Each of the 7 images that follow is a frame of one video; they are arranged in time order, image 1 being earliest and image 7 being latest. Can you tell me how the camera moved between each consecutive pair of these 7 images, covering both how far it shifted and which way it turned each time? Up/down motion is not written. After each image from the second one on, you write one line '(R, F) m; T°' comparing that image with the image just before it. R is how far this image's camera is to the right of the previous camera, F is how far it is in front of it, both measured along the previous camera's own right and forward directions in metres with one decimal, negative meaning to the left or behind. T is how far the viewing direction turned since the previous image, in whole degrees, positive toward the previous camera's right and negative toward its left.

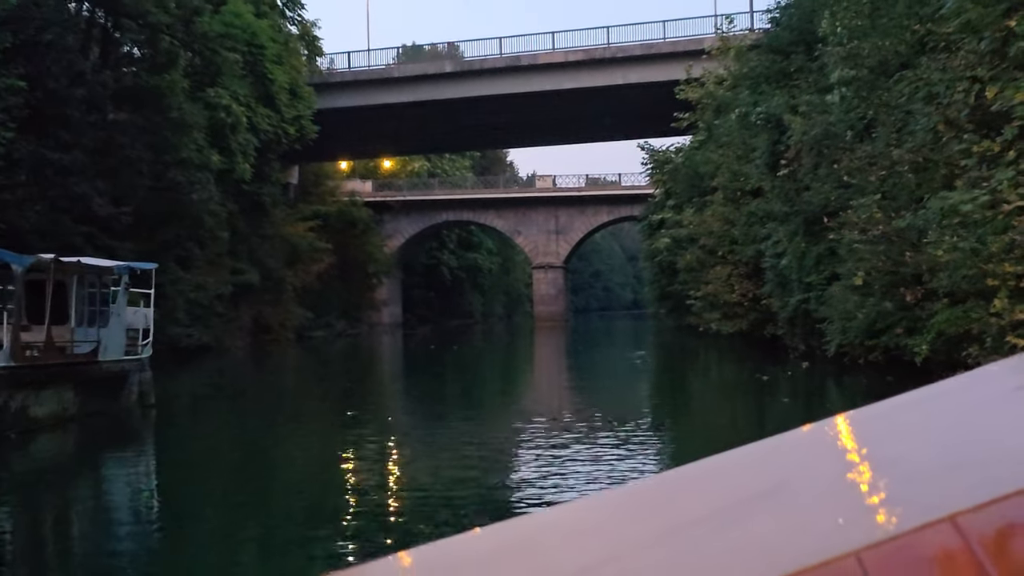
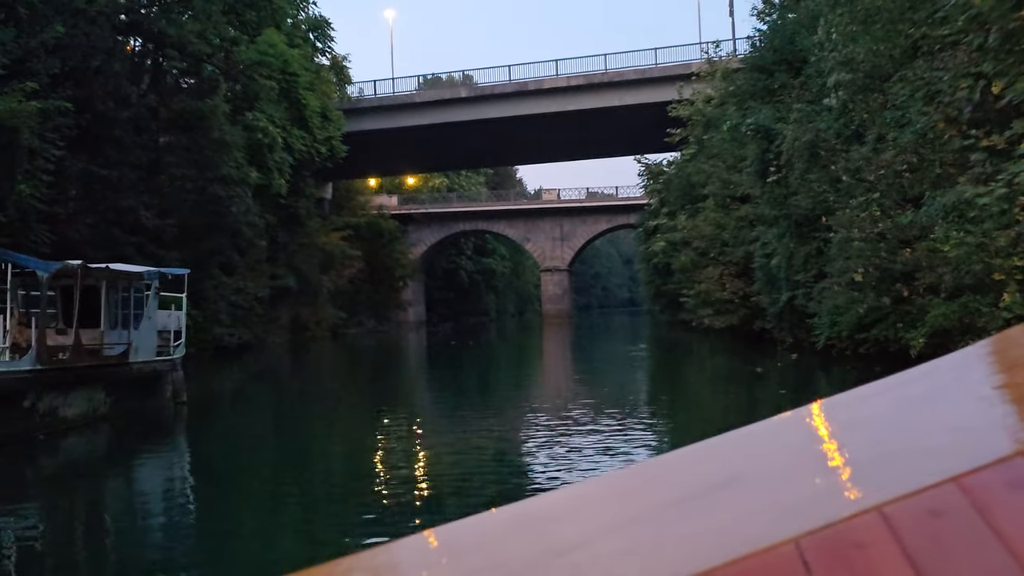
(+0.2, -1.0) m; -1°
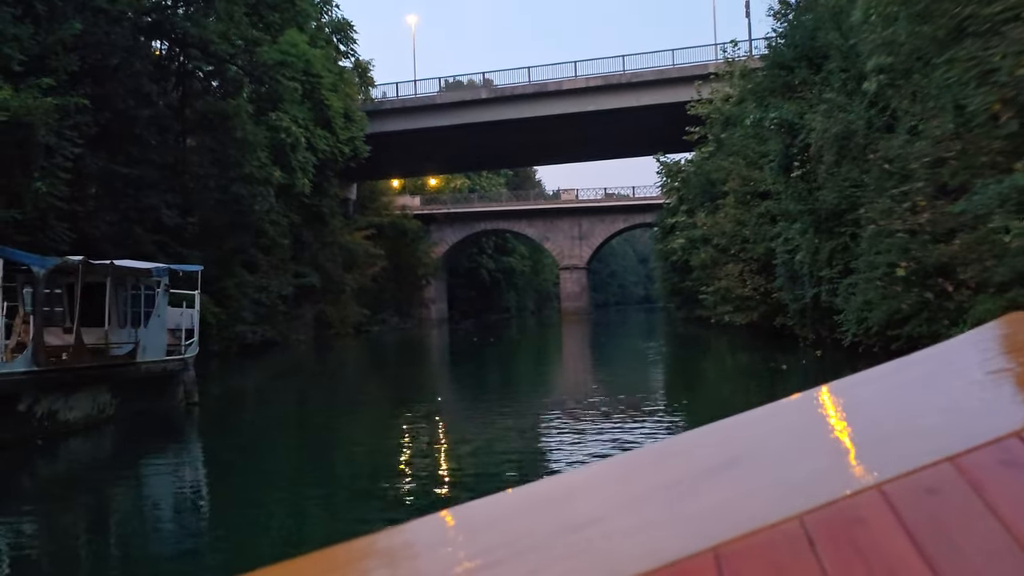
(+0.1, 0.0) m; -2°
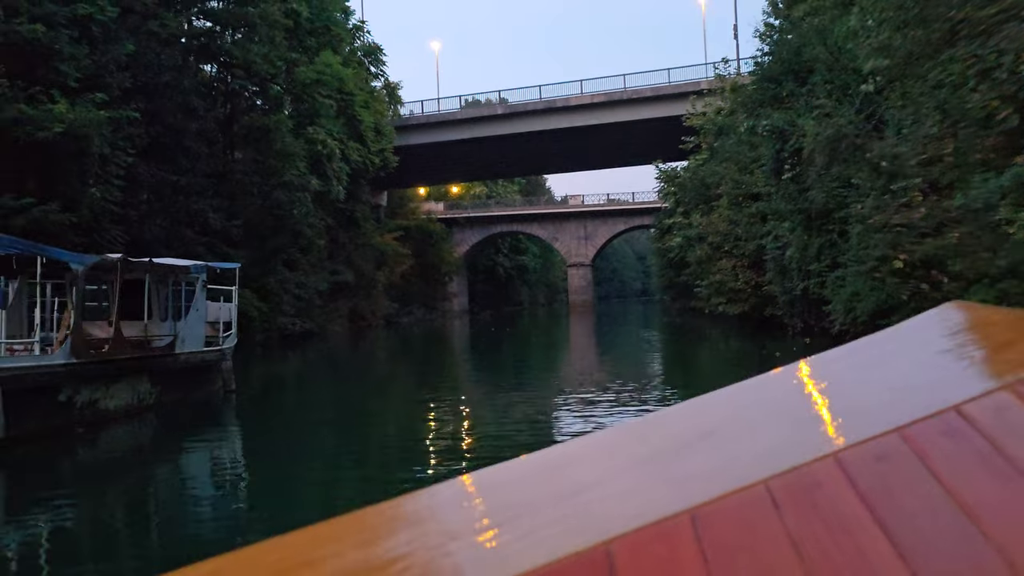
(+0.1, -0.7) m; -1°
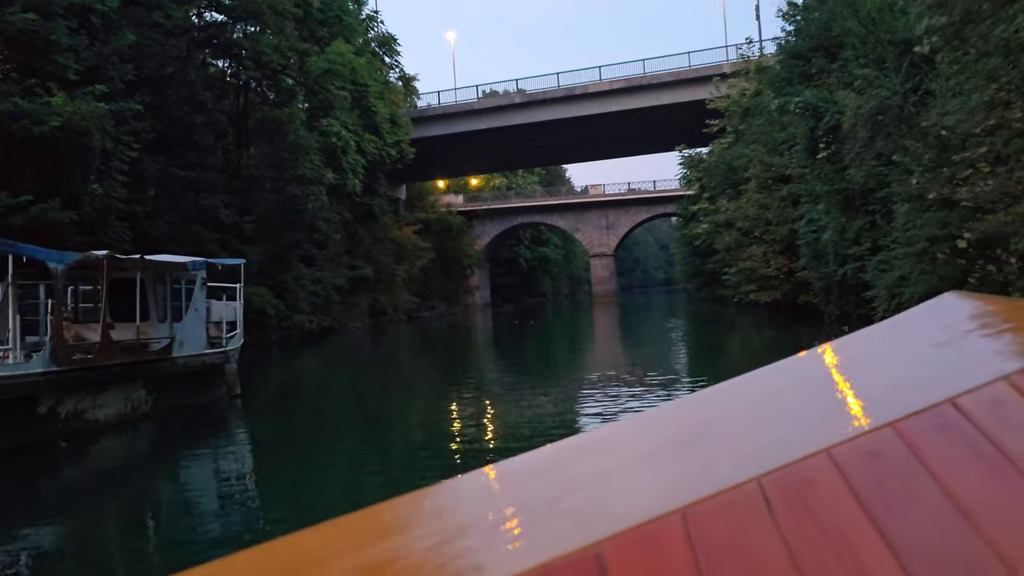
(0.0, +0.3) m; -1°
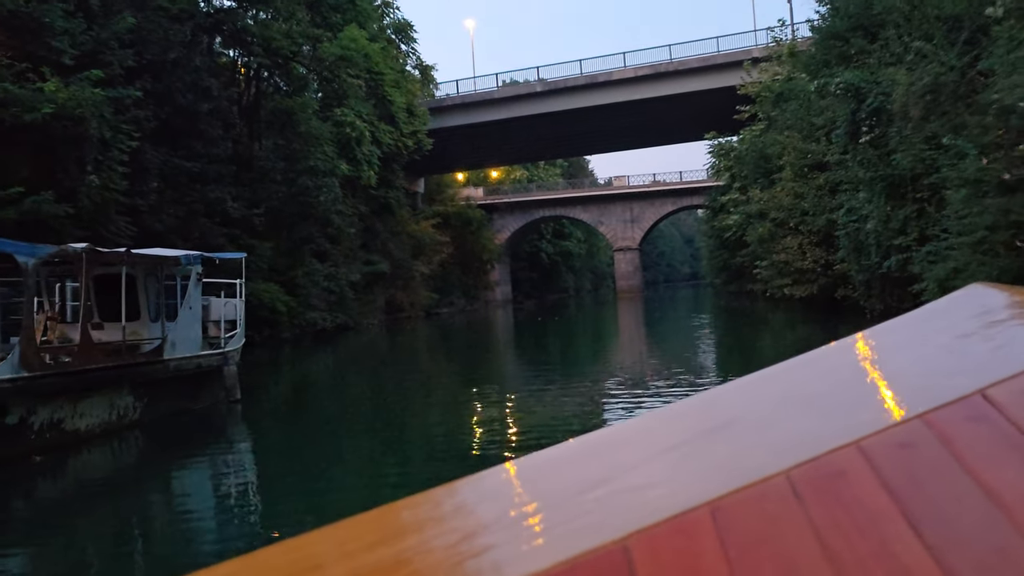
(0.0, +0.4) m; -1°
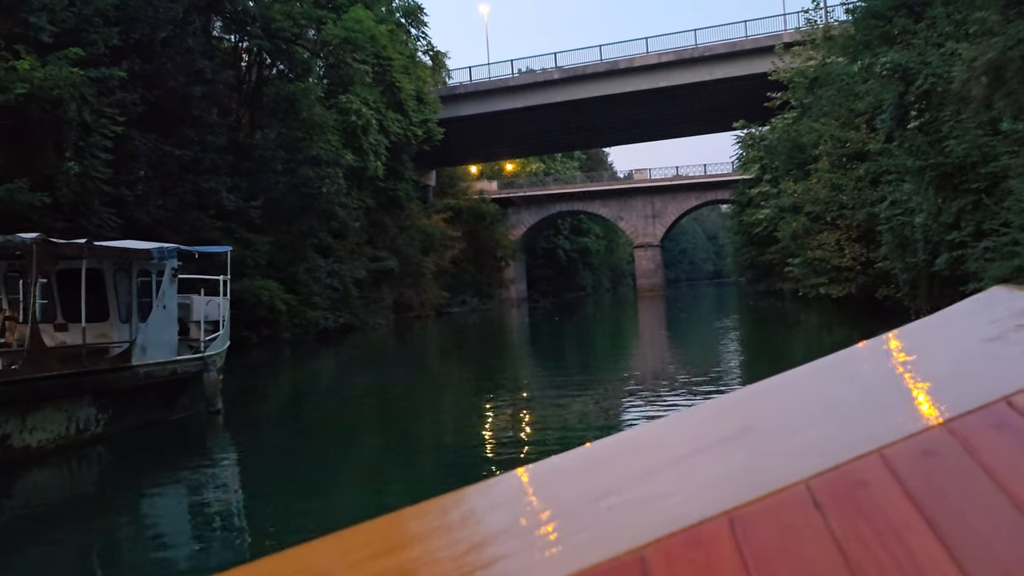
(0.0, +0.6) m; -1°
